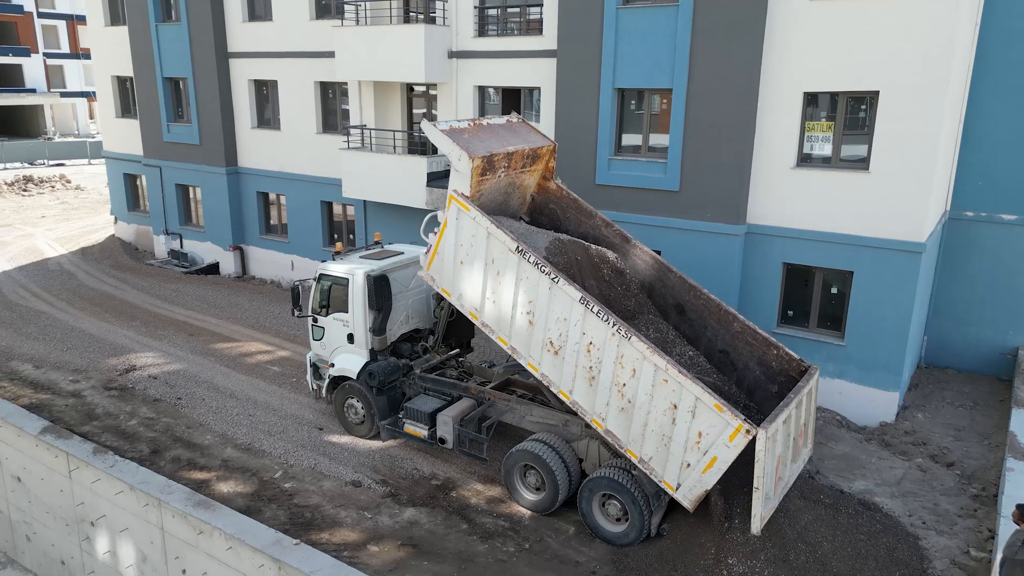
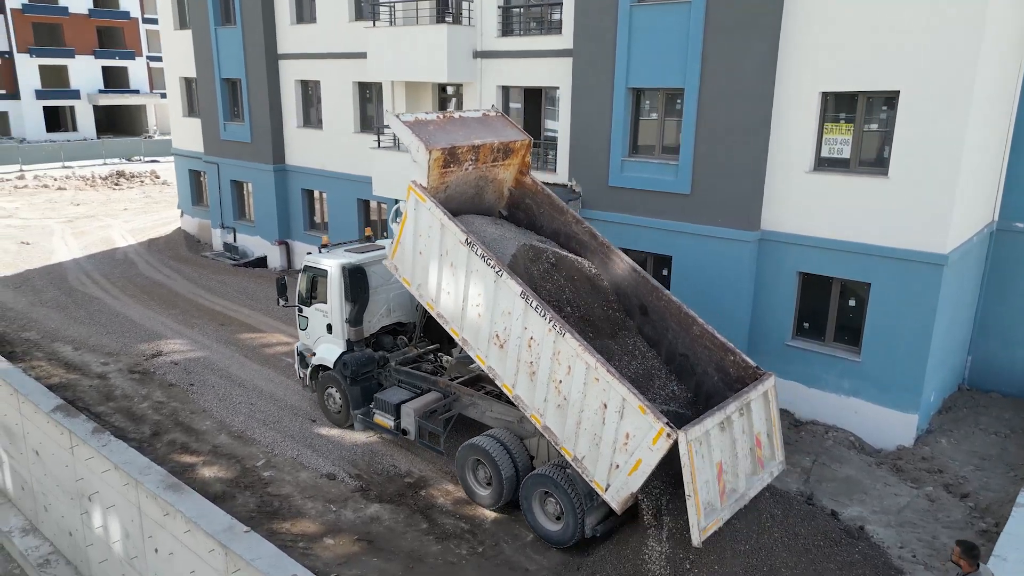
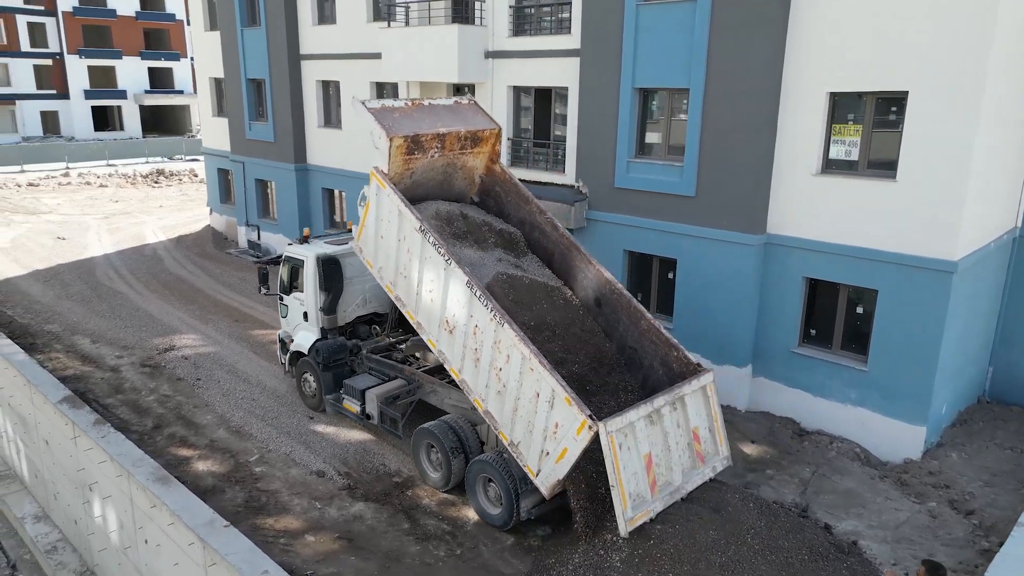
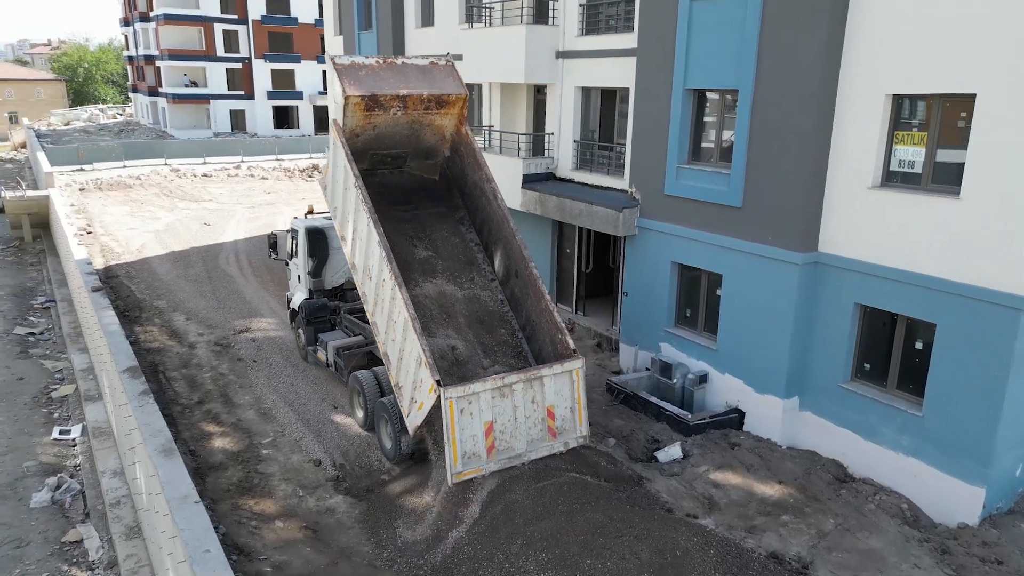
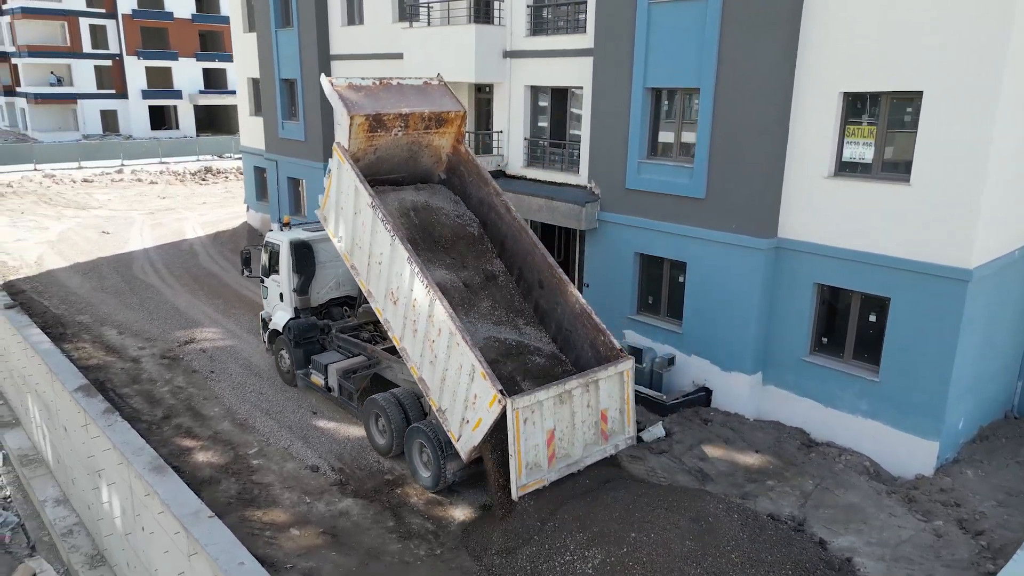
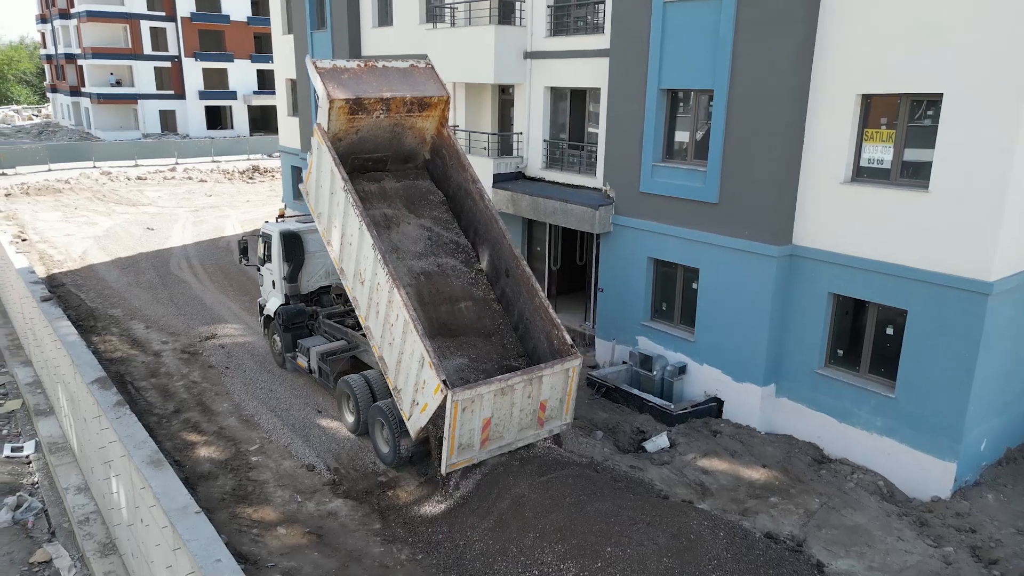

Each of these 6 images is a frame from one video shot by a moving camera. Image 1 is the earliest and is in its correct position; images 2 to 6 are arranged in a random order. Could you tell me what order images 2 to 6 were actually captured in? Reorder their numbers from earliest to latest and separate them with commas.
2, 3, 5, 6, 4
